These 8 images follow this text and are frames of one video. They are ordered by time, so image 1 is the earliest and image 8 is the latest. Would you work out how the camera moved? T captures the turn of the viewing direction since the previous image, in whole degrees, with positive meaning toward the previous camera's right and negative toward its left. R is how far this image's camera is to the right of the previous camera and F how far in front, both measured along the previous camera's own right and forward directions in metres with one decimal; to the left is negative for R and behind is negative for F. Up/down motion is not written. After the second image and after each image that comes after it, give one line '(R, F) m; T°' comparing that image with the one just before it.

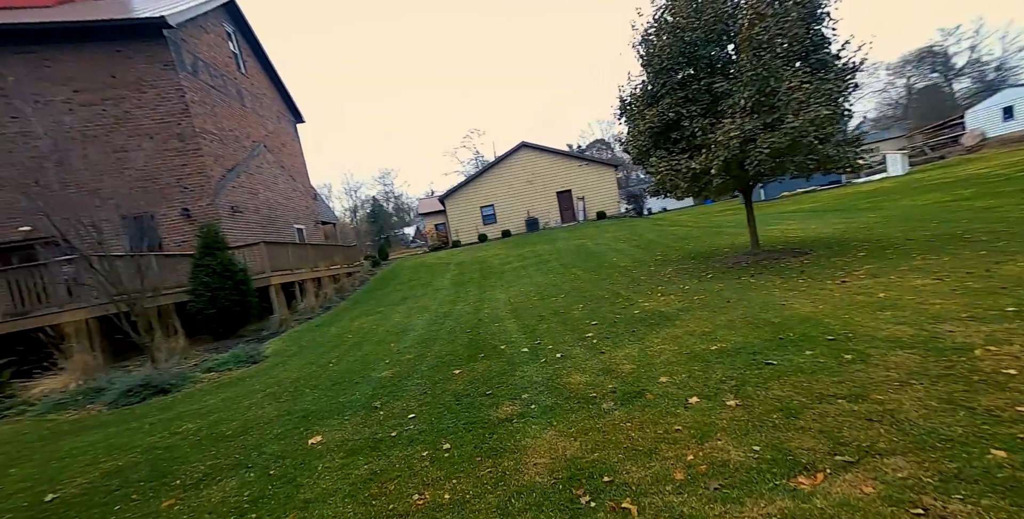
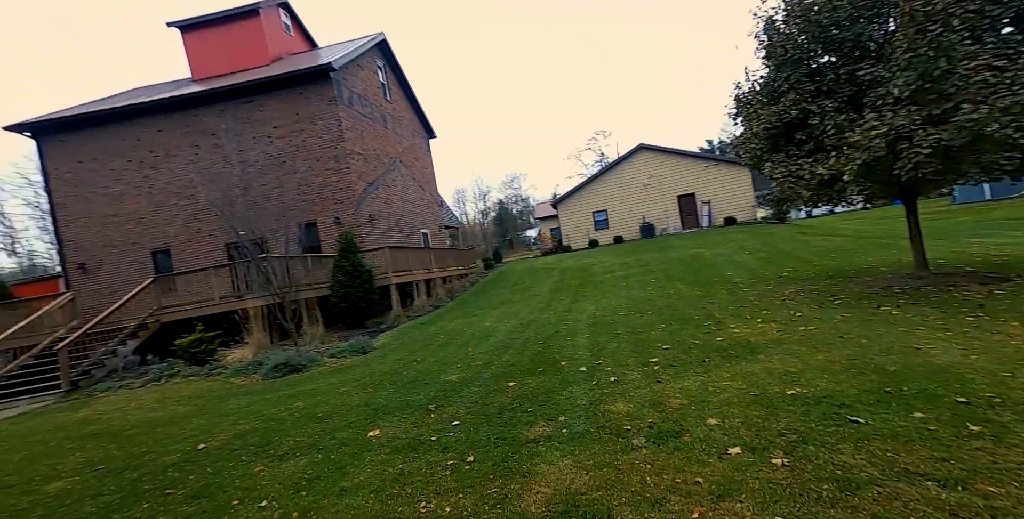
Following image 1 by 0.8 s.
(+0.9, +0.1) m; -17°
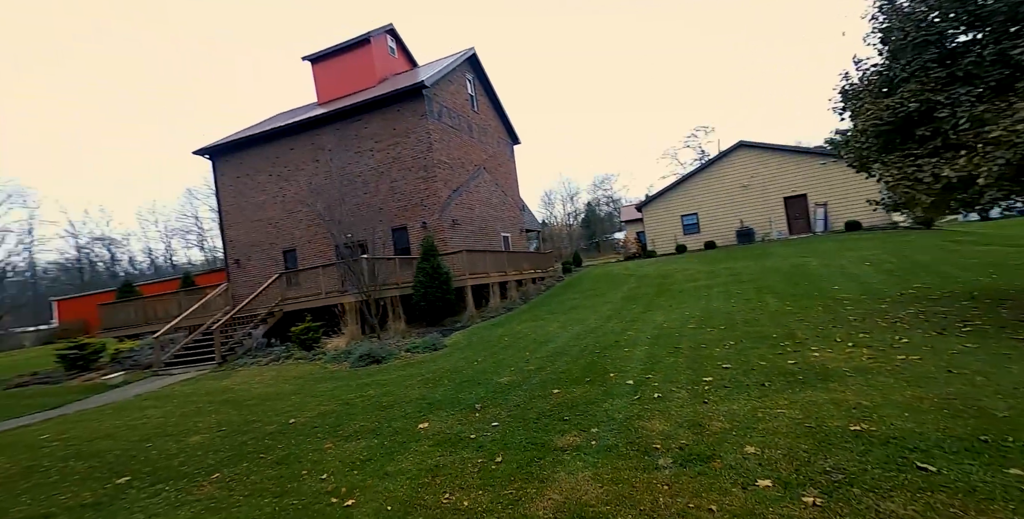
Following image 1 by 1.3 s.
(+0.6, -0.1) m; -12°
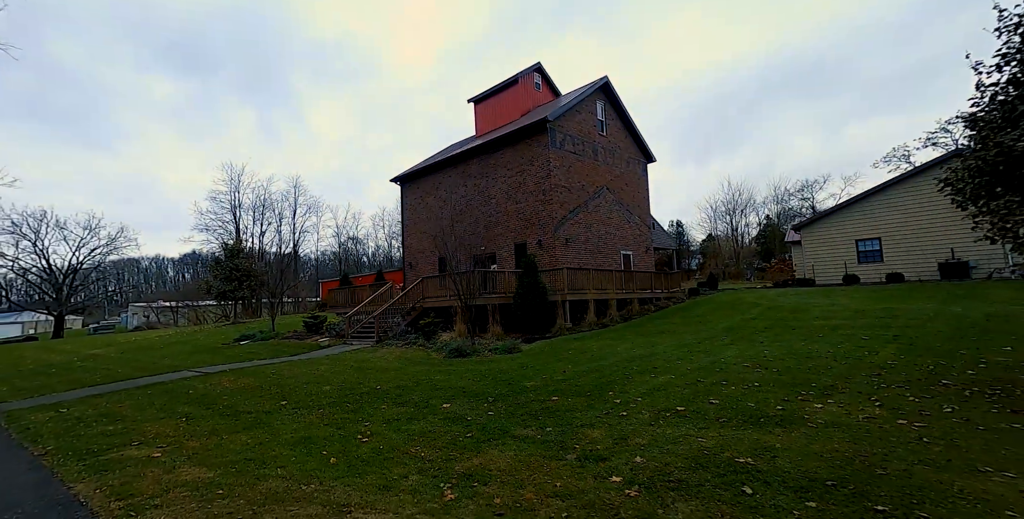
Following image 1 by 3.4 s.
(+2.4, -0.9) m; -23°
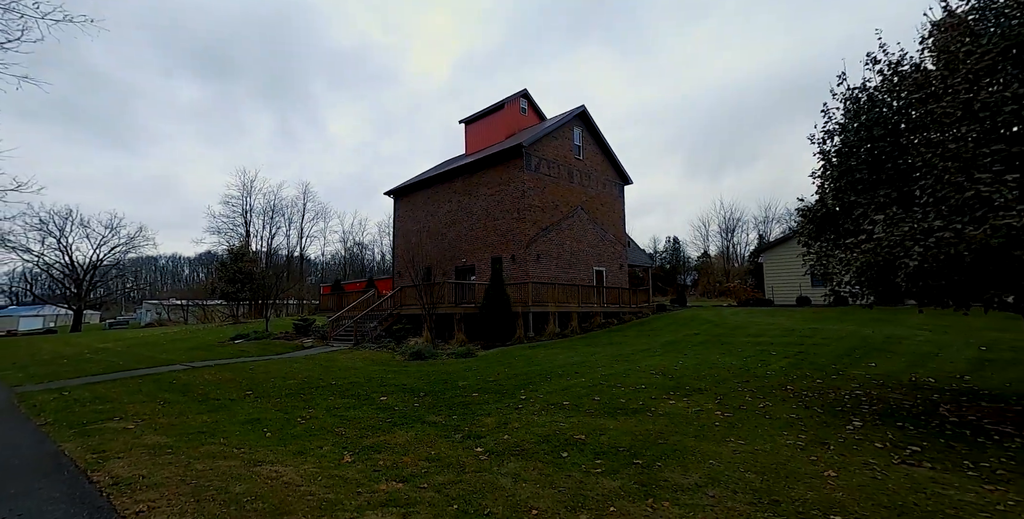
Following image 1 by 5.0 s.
(+1.4, -1.2) m; -1°
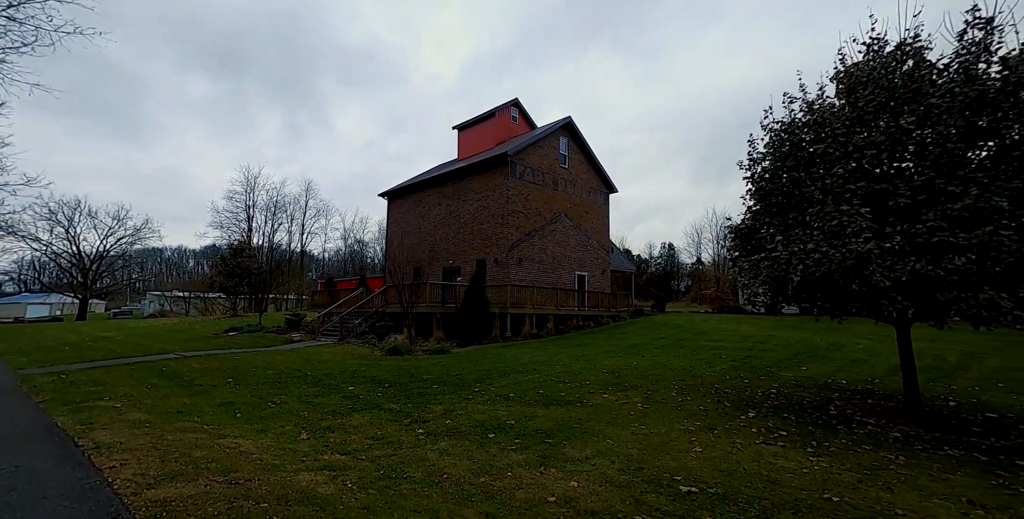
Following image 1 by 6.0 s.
(+0.8, -0.7) m; 0°
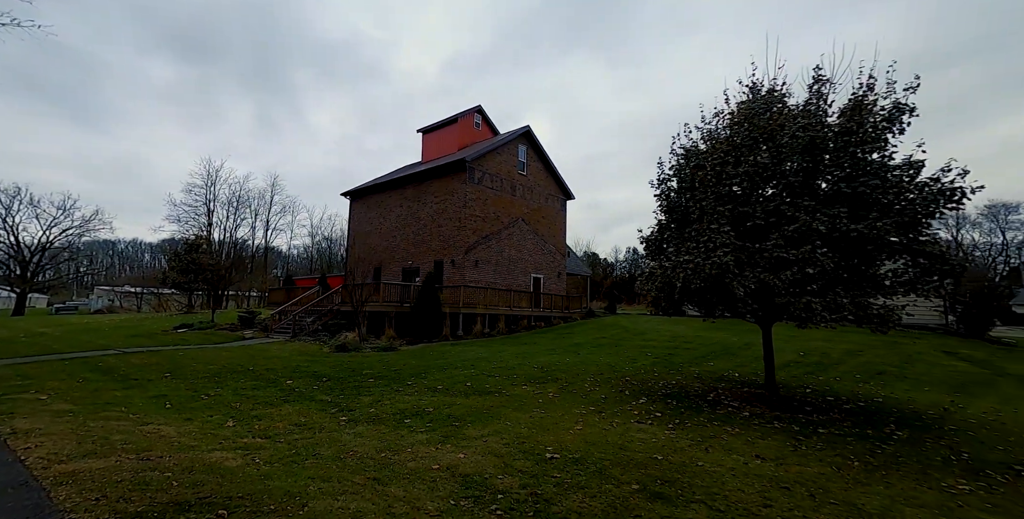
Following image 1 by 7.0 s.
(+0.8, -0.6) m; +3°
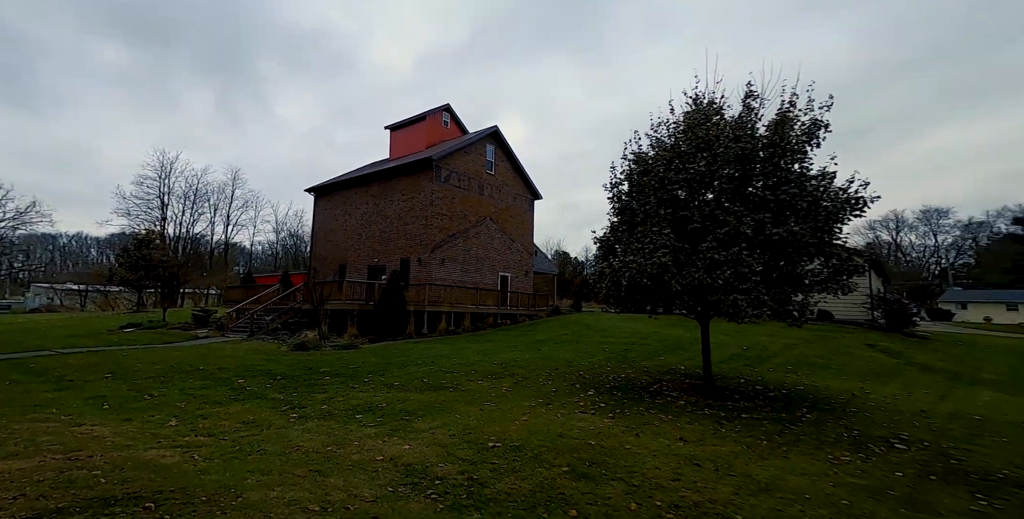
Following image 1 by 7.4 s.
(+0.3, -0.2) m; +3°
